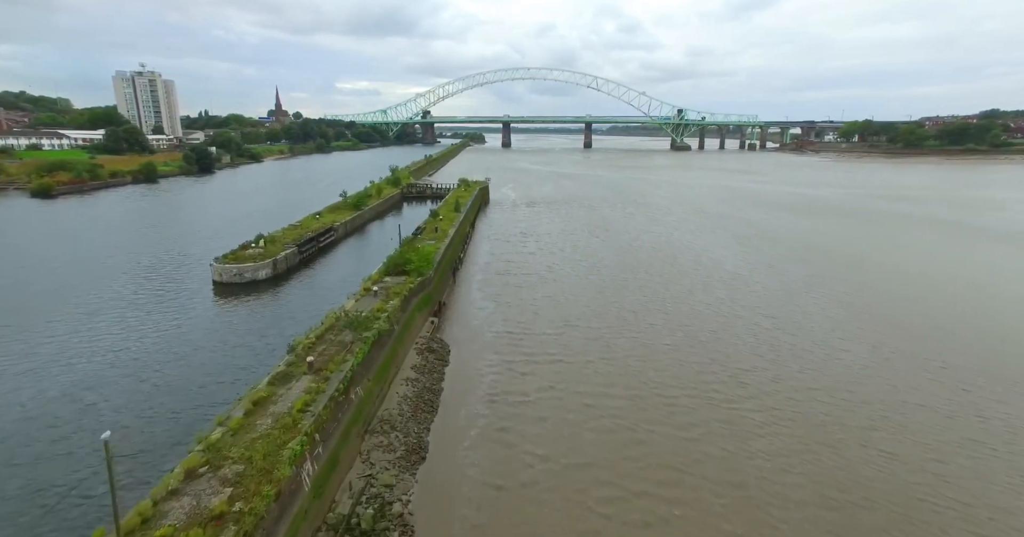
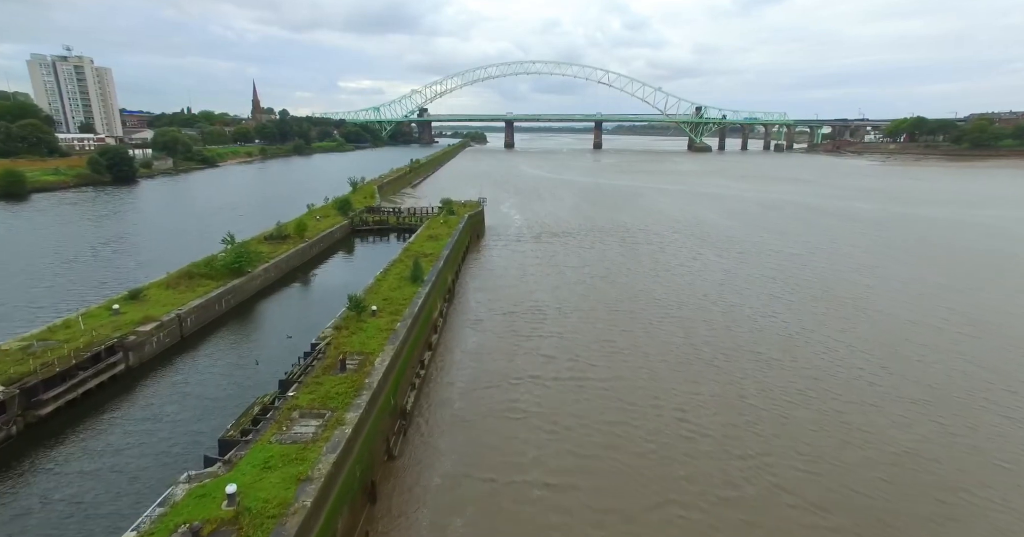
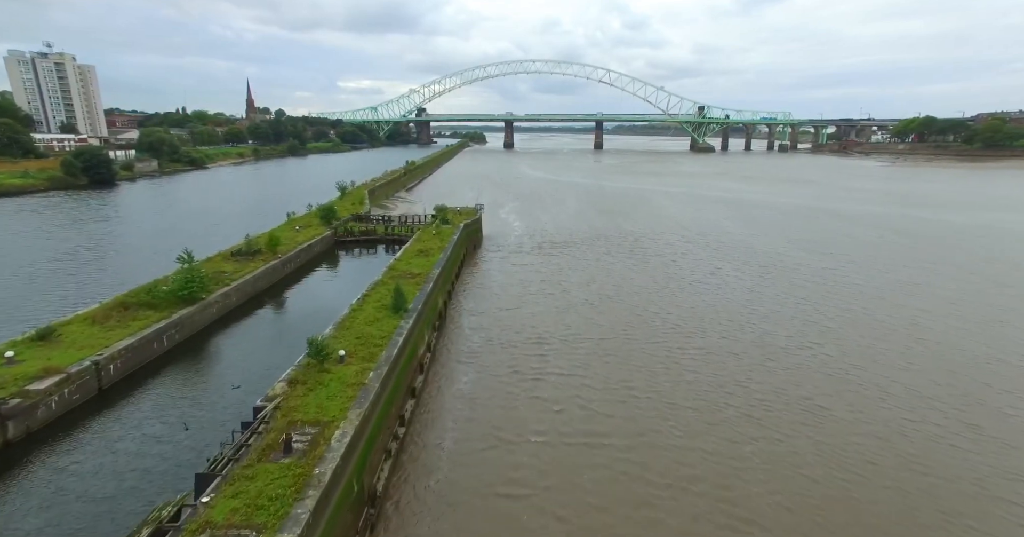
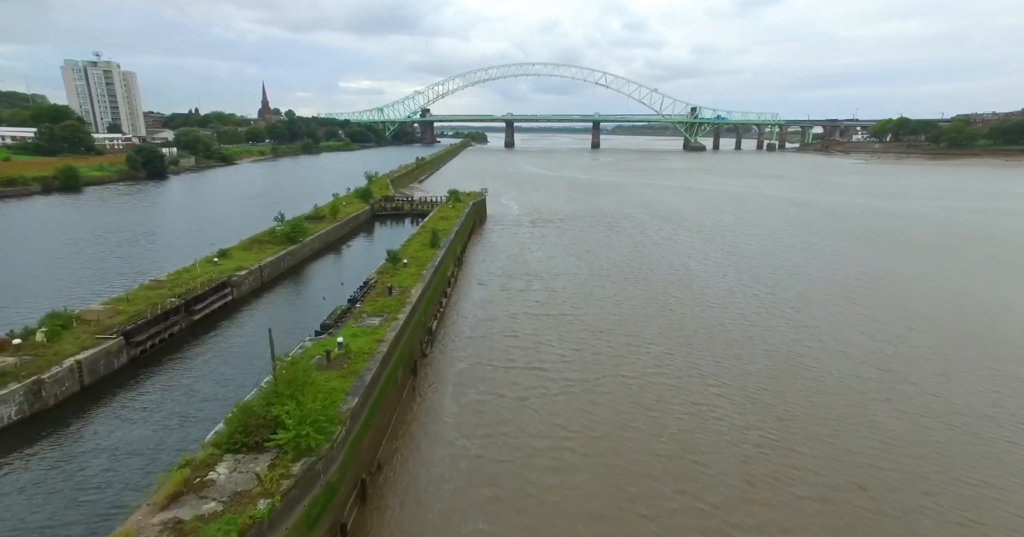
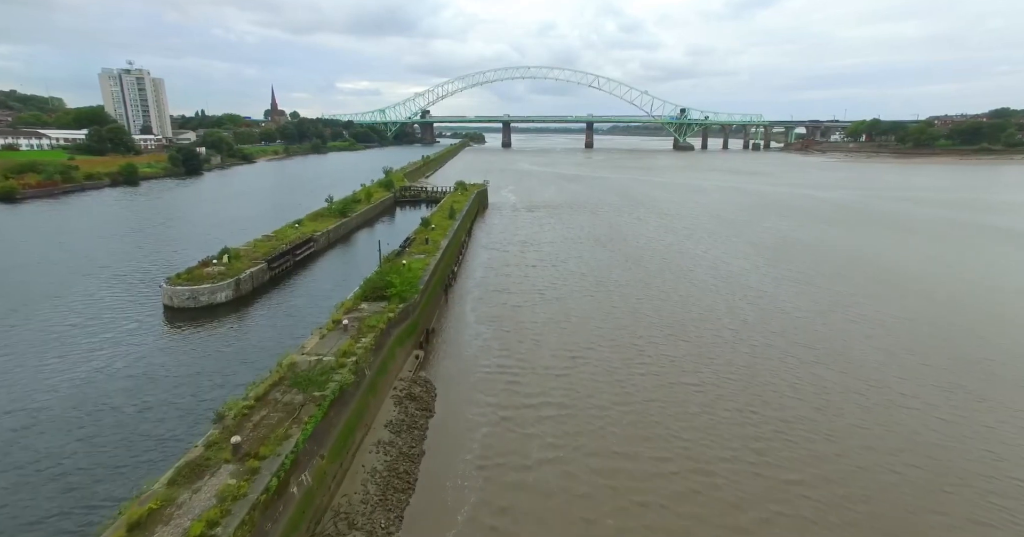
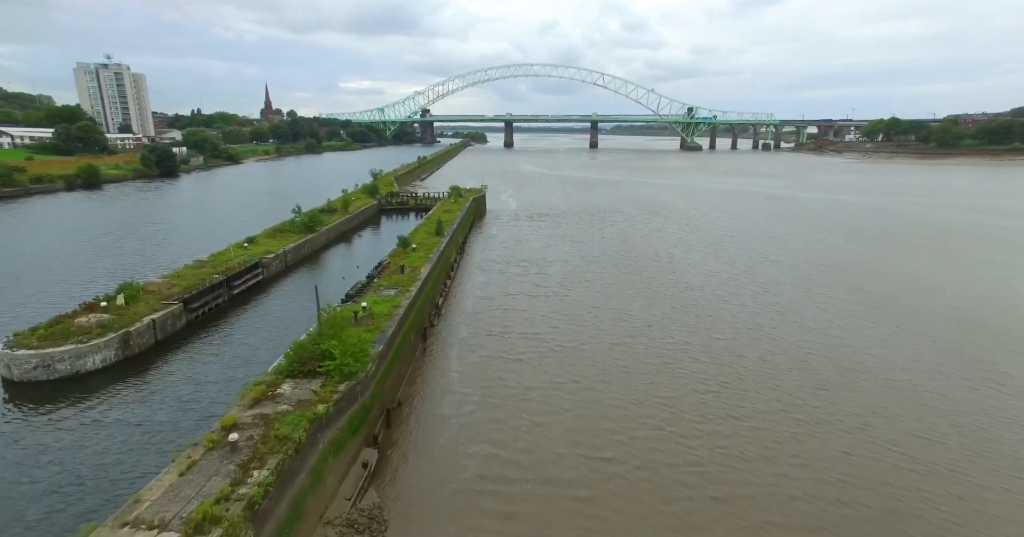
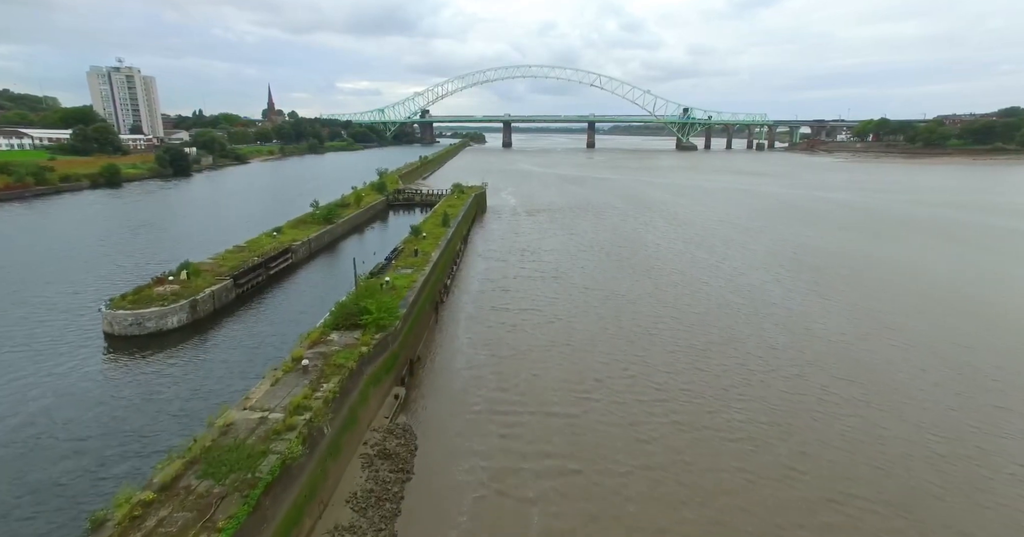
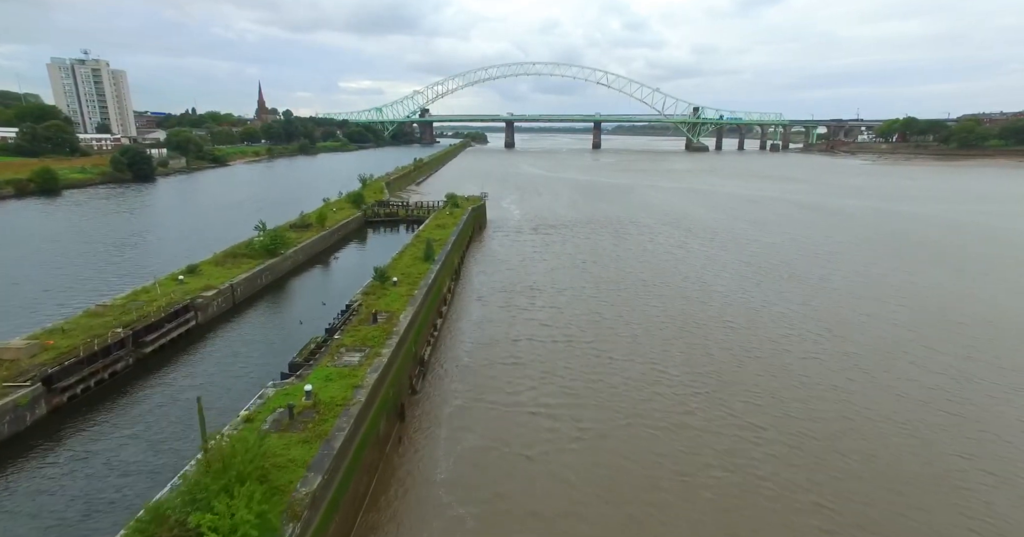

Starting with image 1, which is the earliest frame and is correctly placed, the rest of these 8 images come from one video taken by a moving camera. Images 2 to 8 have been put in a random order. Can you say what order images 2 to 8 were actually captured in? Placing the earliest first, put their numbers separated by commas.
5, 7, 6, 4, 8, 2, 3
